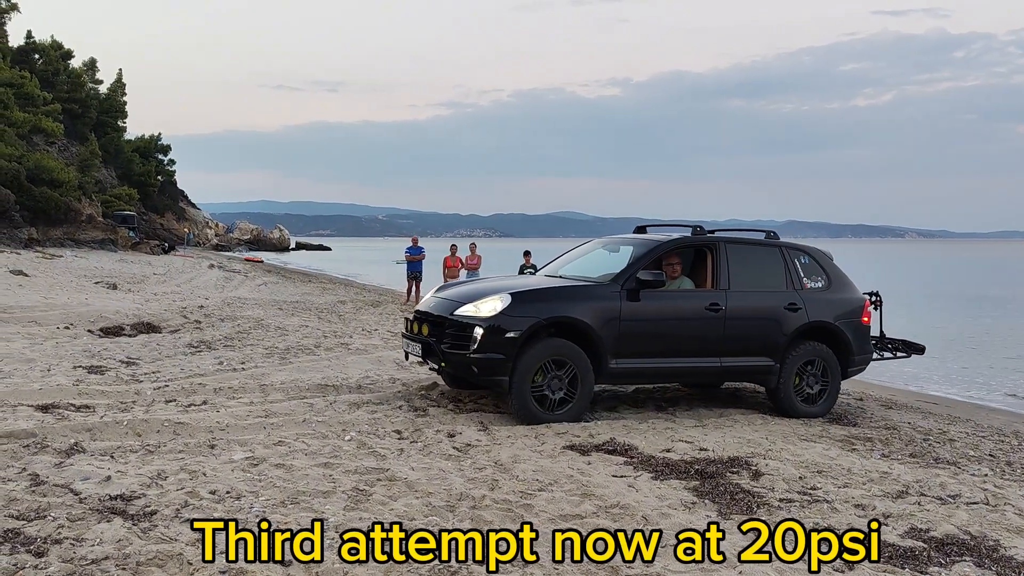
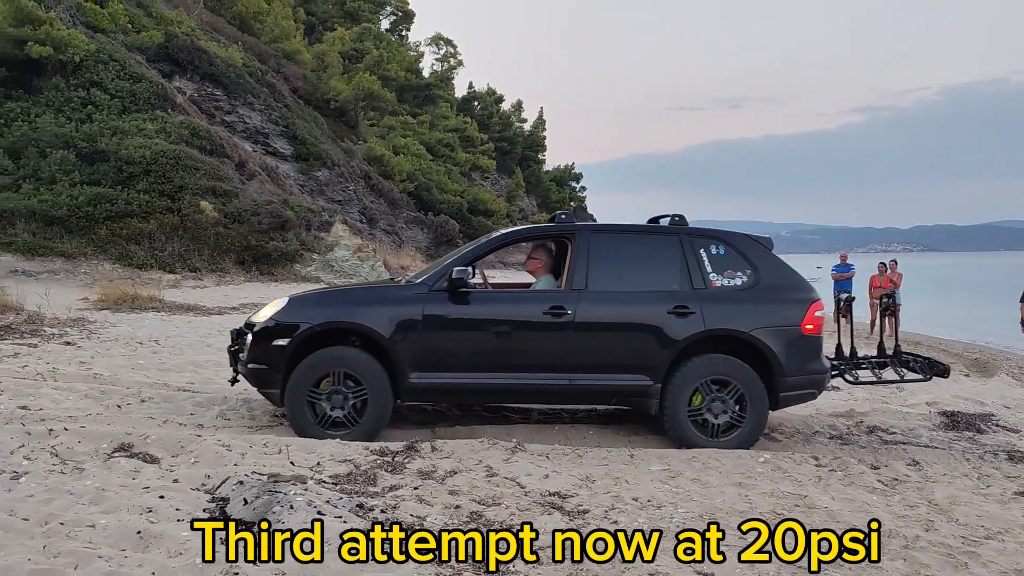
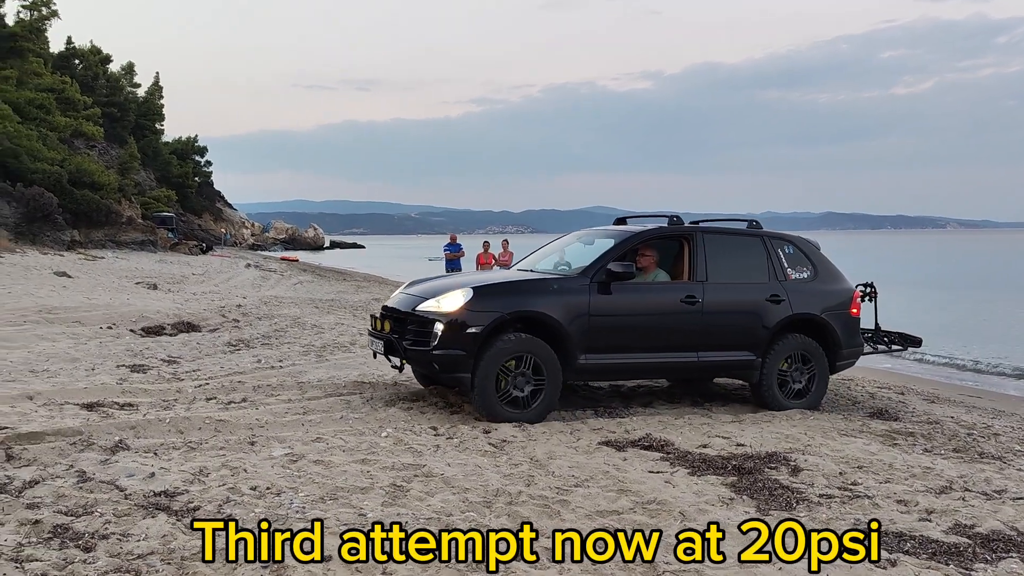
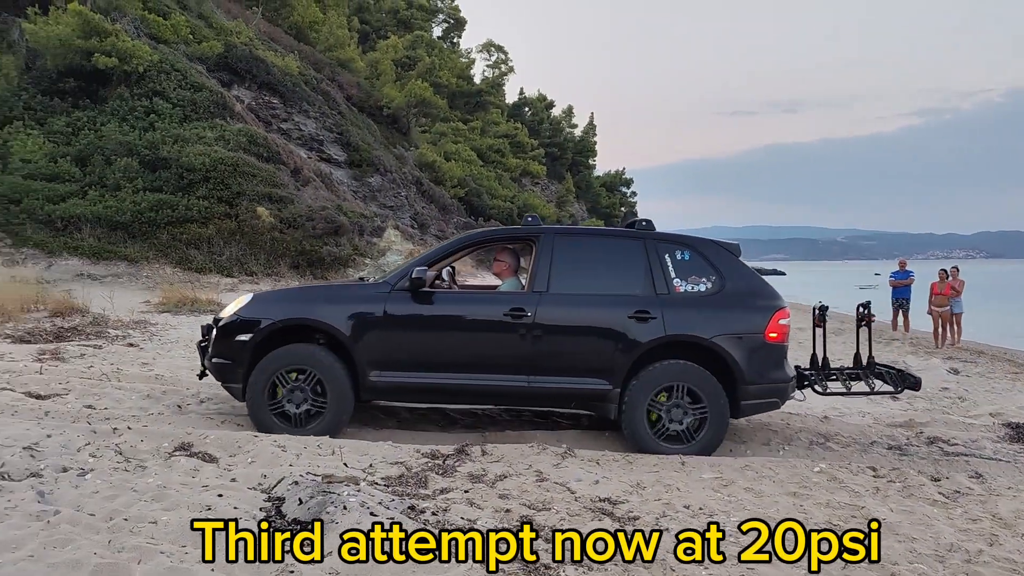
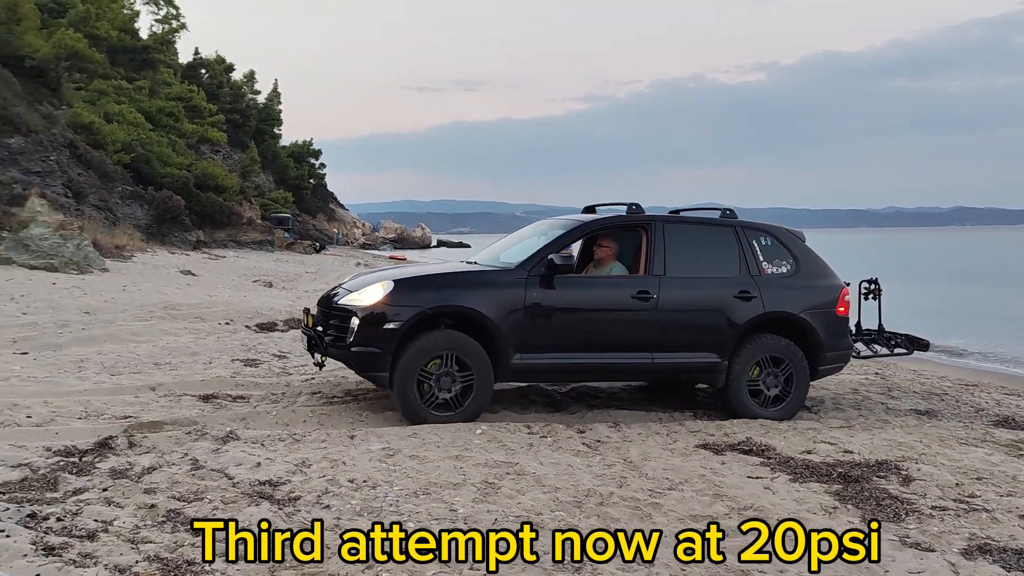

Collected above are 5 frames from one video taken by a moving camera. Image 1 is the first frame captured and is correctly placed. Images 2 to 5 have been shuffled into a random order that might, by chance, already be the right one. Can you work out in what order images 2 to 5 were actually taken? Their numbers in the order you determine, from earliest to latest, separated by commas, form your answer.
3, 5, 2, 4
